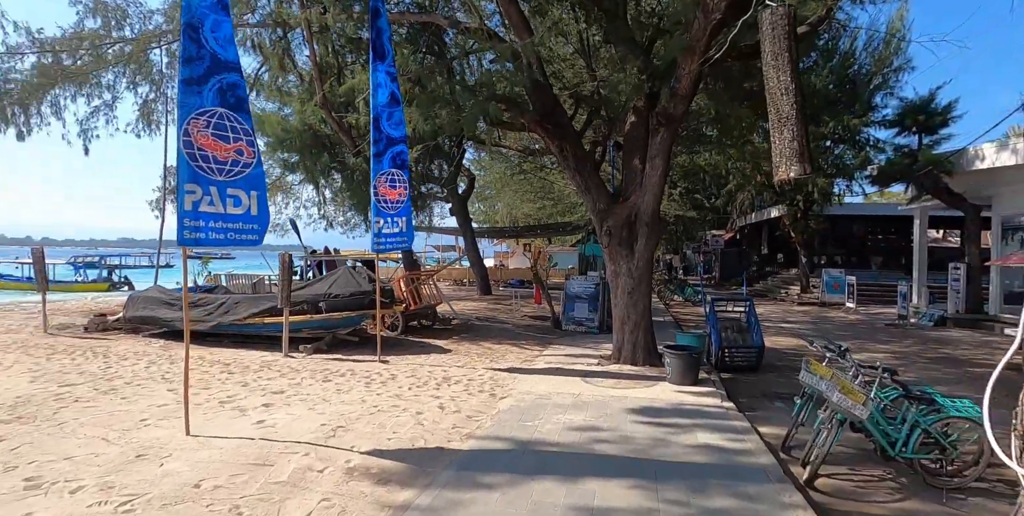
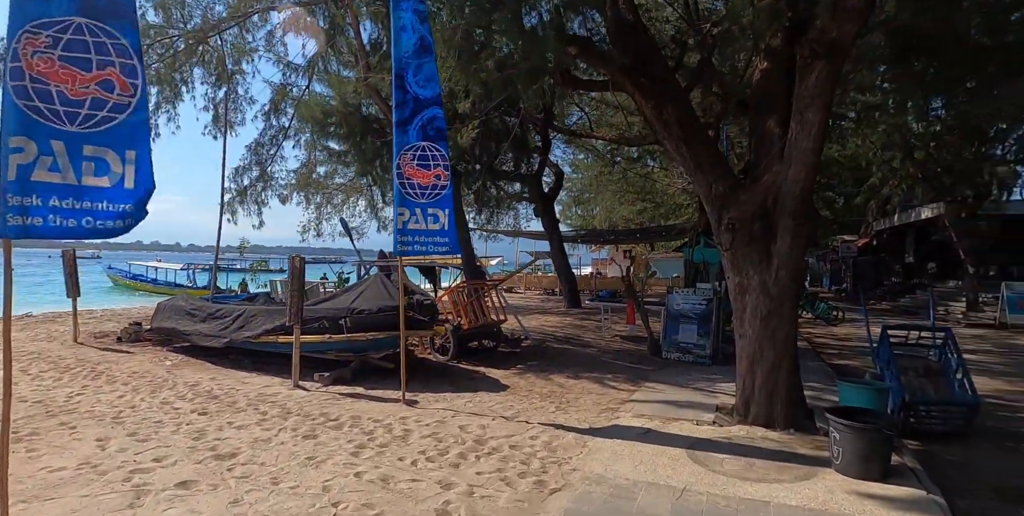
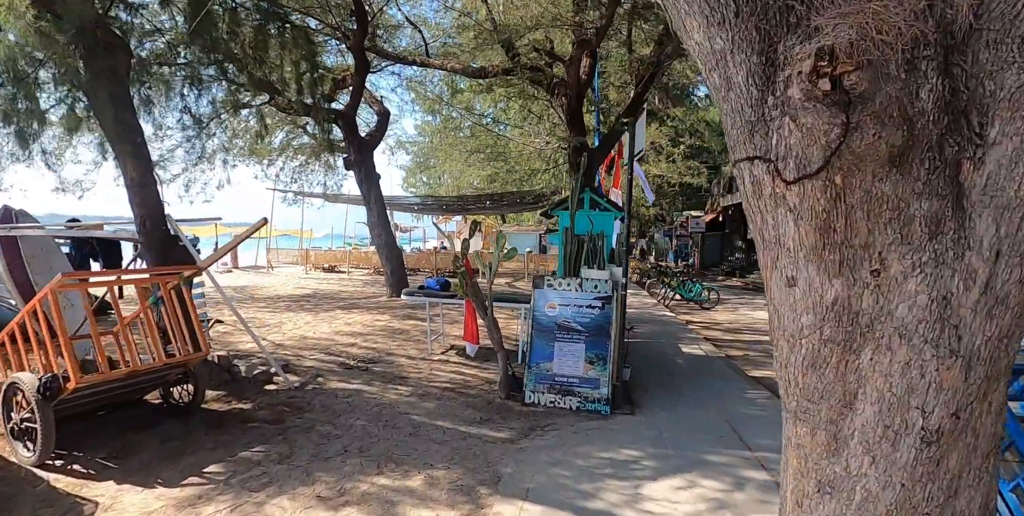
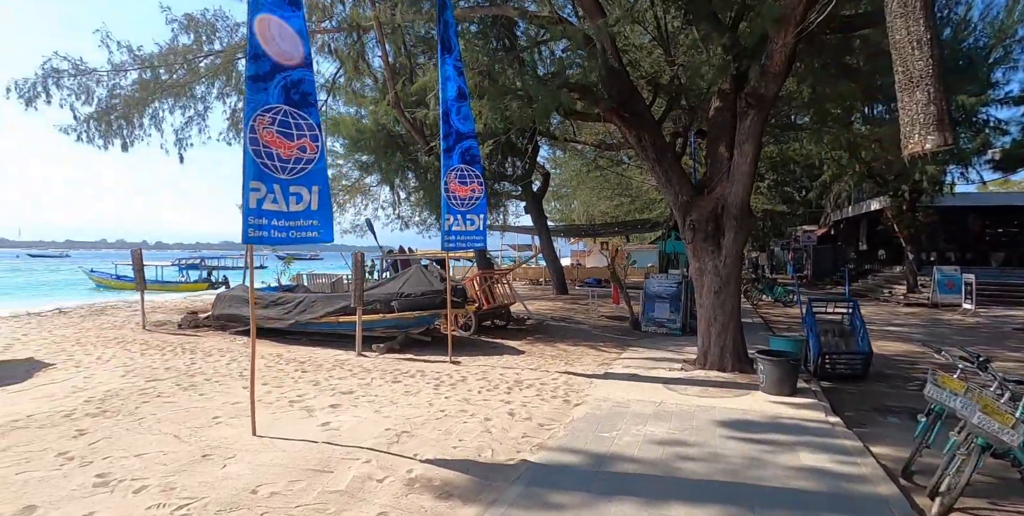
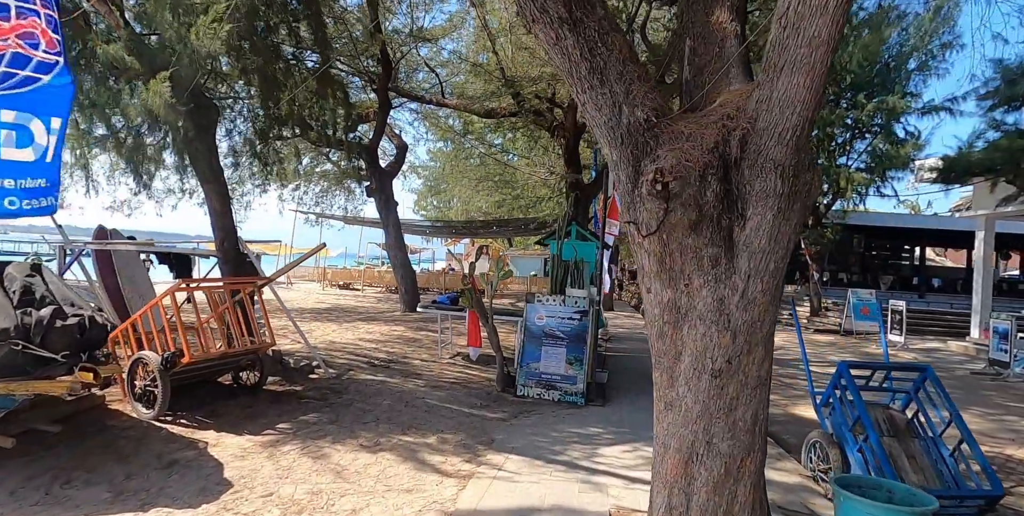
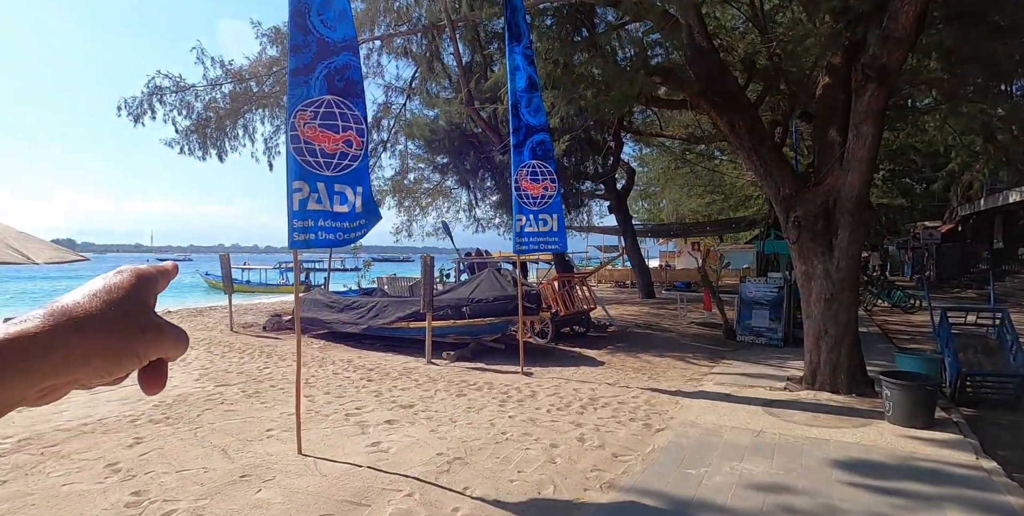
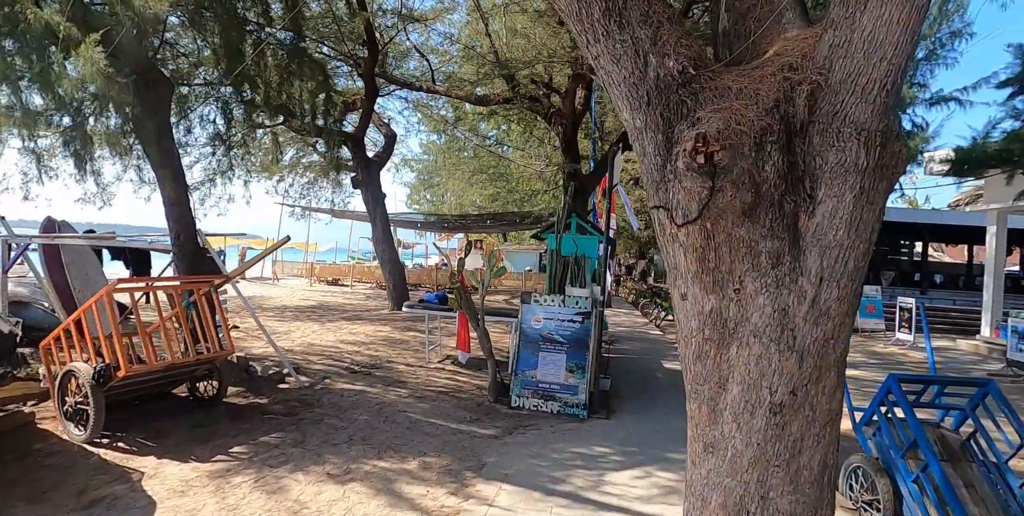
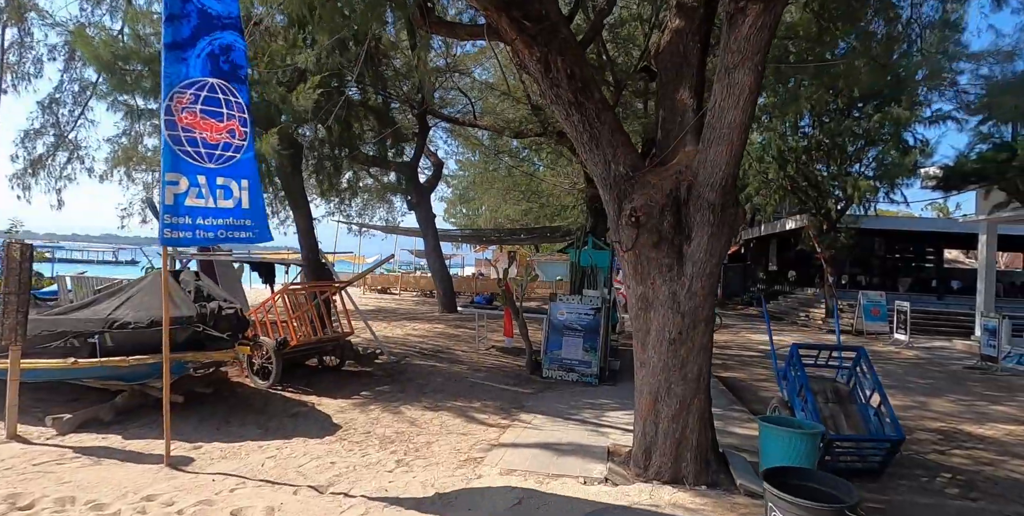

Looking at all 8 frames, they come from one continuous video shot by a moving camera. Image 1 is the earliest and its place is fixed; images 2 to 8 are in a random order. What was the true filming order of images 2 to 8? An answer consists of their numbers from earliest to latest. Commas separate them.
4, 6, 2, 8, 5, 7, 3
